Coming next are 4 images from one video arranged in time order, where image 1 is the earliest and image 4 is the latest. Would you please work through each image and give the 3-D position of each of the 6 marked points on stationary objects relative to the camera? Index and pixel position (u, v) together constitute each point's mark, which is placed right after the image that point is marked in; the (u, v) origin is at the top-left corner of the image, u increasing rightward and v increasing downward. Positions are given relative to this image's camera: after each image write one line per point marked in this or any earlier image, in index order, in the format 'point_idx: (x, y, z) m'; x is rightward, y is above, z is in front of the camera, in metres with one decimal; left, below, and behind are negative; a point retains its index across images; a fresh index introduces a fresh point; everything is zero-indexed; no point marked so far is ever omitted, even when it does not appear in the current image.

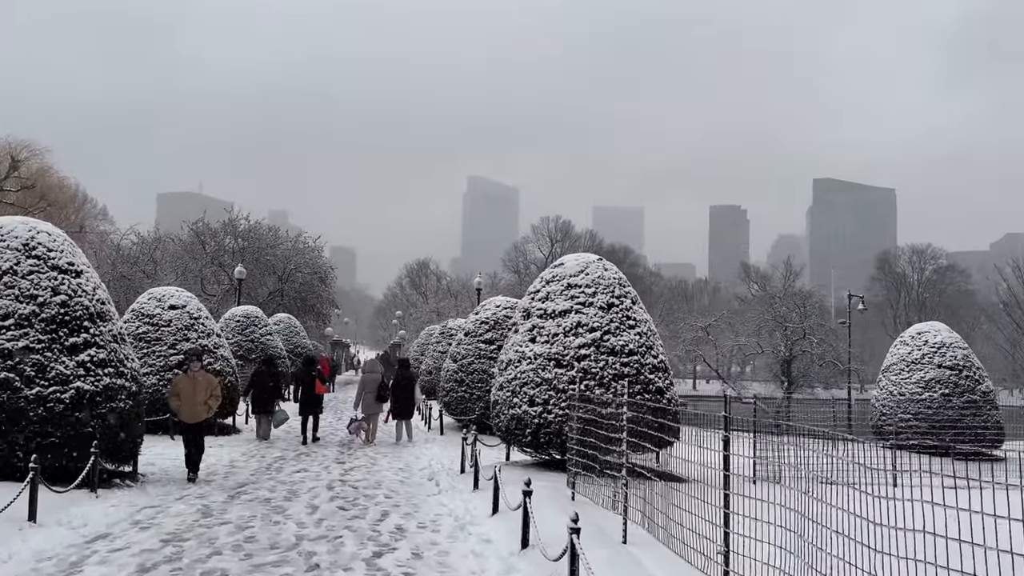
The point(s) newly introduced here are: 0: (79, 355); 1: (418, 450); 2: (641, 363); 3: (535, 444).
0: (-4.5, -0.7, +7.8) m
1: (-1.5, -2.7, +12.4) m
2: (+1.5, -0.9, +8.7) m
3: (+0.3, -1.8, +8.6) m
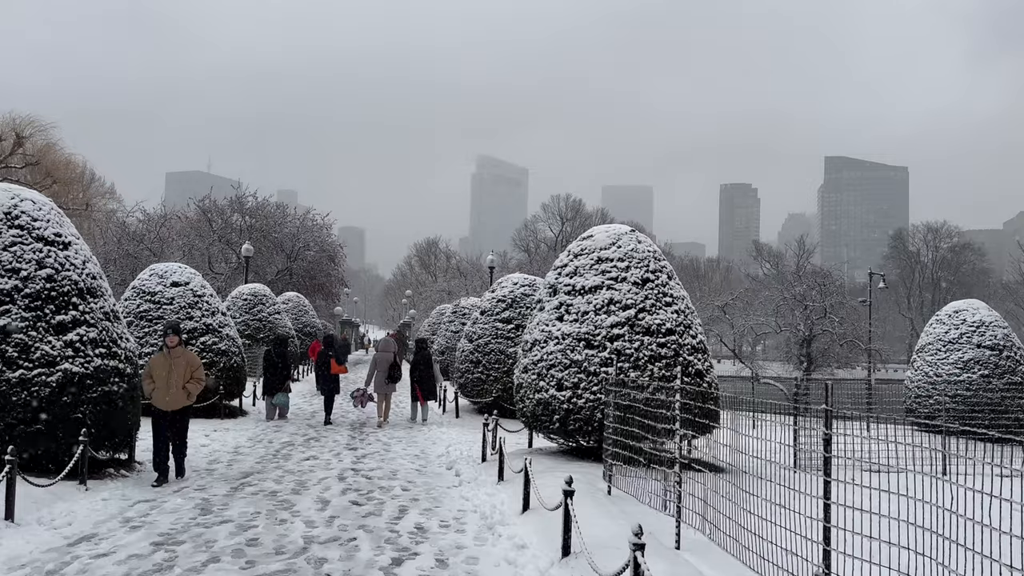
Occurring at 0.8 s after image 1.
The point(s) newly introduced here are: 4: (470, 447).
0: (-4.2, -0.4, +7.2) m
1: (-1.2, -2.3, +11.8) m
2: (+1.8, -0.6, +8.0) m
3: (+0.5, -1.5, +7.9) m
4: (-0.6, -2.1, +9.9) m
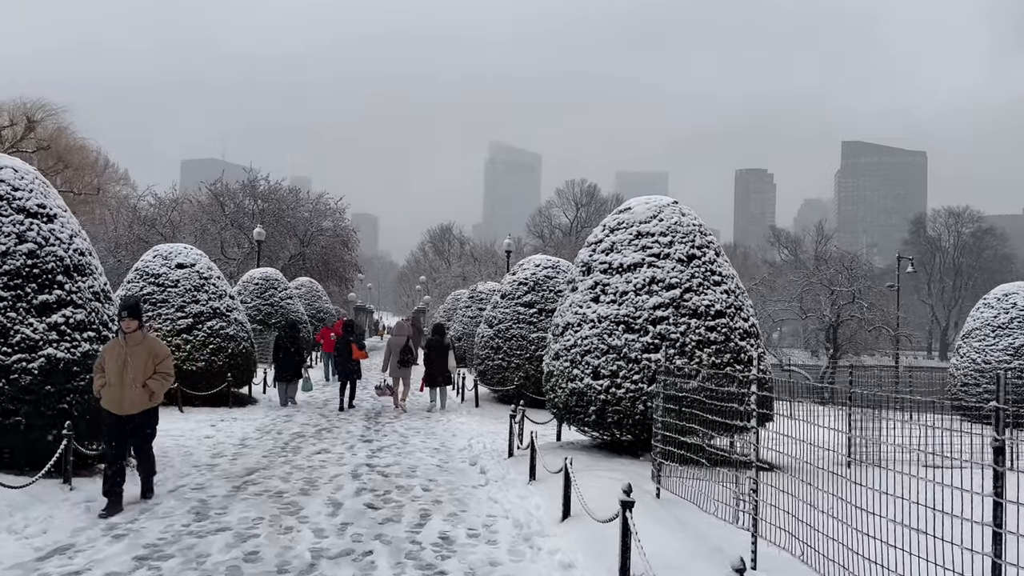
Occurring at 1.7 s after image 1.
0: (-4.0, -0.2, +6.4) m
1: (-0.8, -2.0, +11.0) m
2: (+2.1, -0.4, +7.1) m
3: (+0.8, -1.3, +7.1) m
4: (-0.2, -1.9, +9.2) m
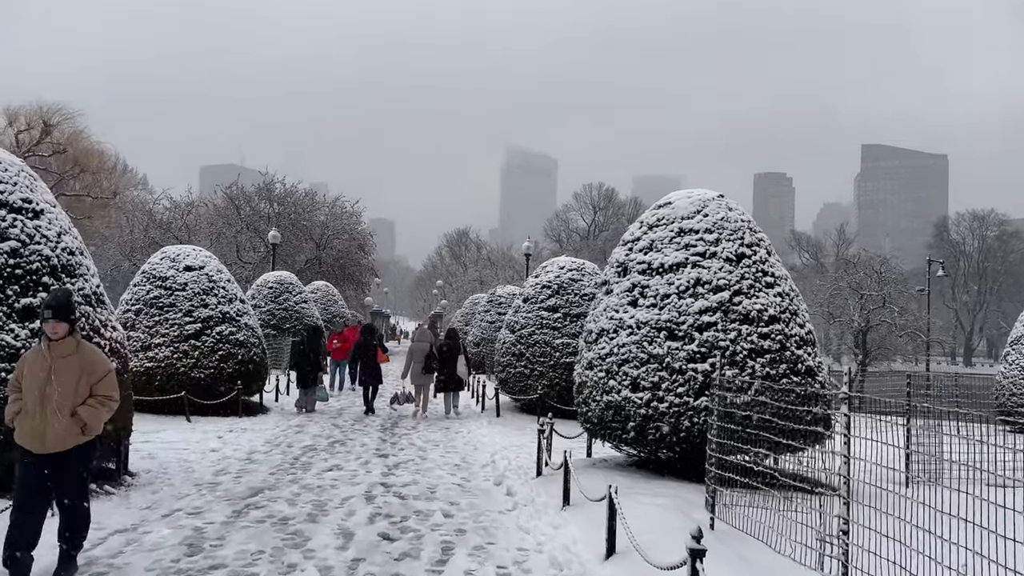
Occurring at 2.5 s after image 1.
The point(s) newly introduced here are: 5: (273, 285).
0: (-3.7, -0.3, +5.8) m
1: (-0.5, -2.1, +10.4) m
2: (+2.3, -0.4, +6.4) m
3: (+1.1, -1.3, +6.4) m
4: (+0.1, -1.9, +8.5) m
5: (-6.2, +0.1, +19.5) m
